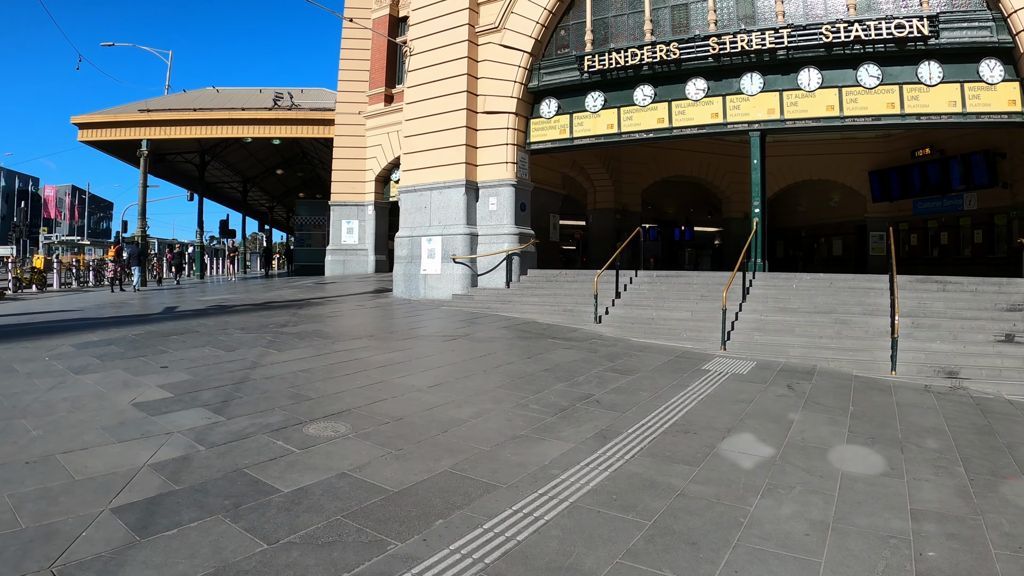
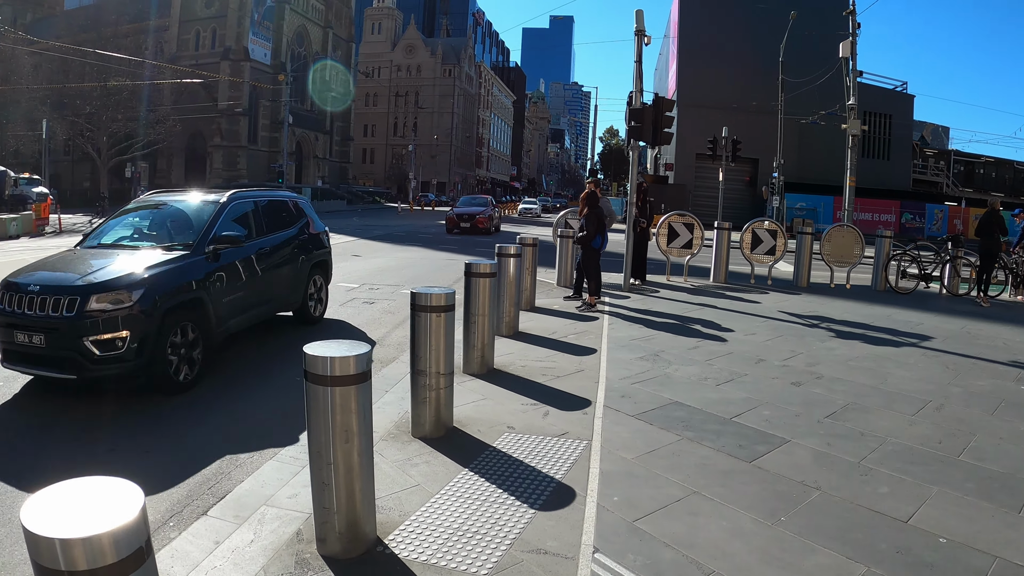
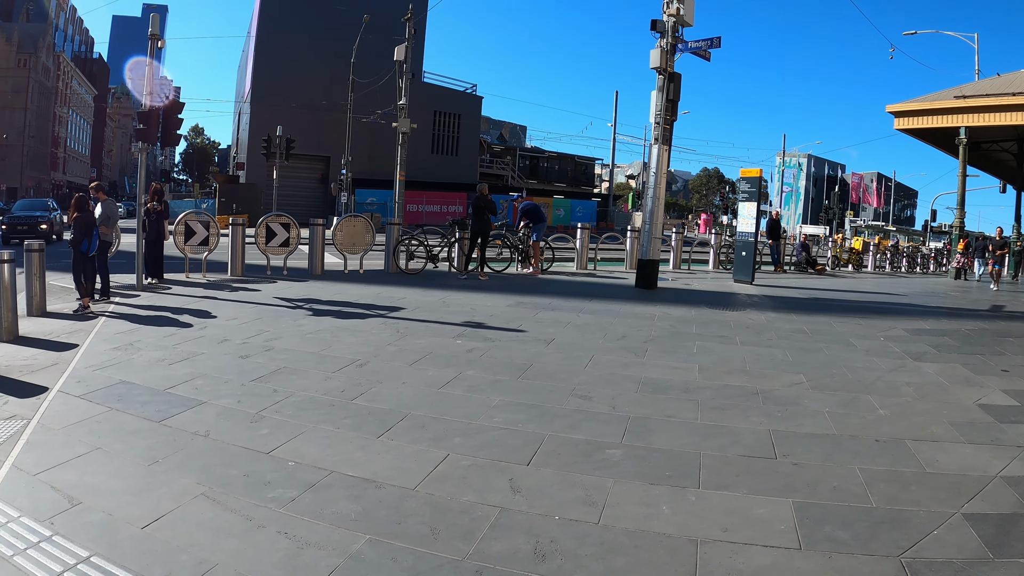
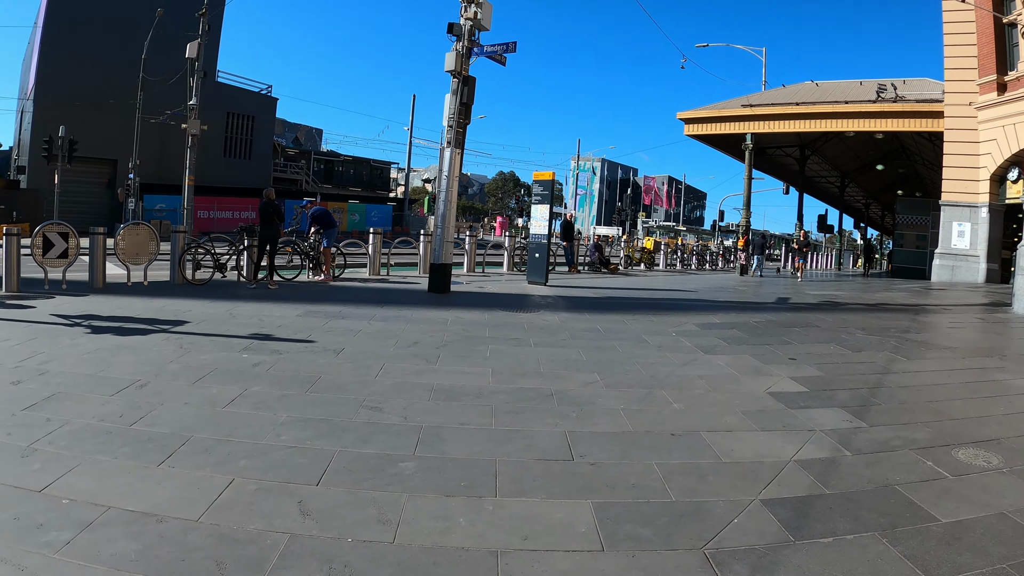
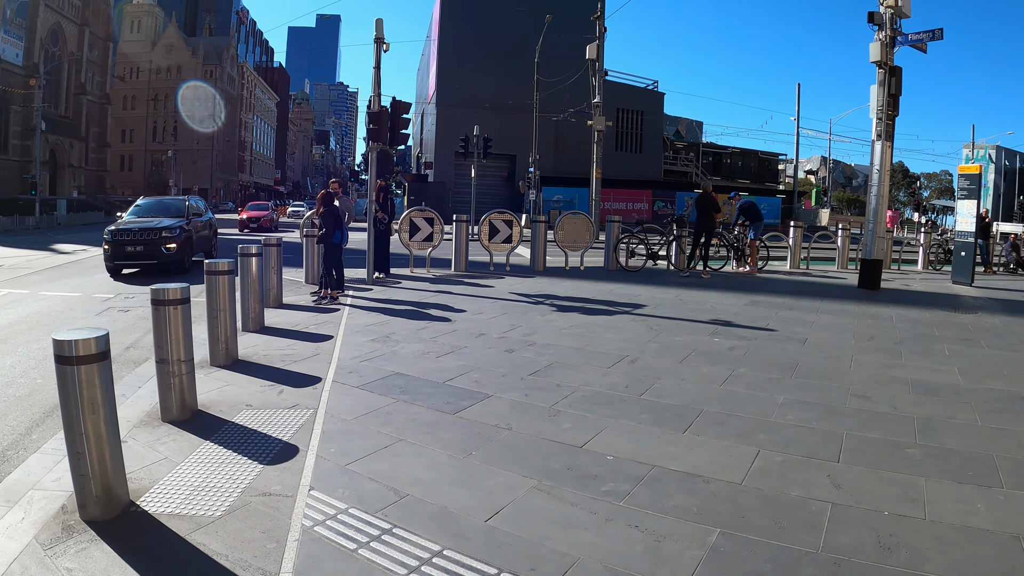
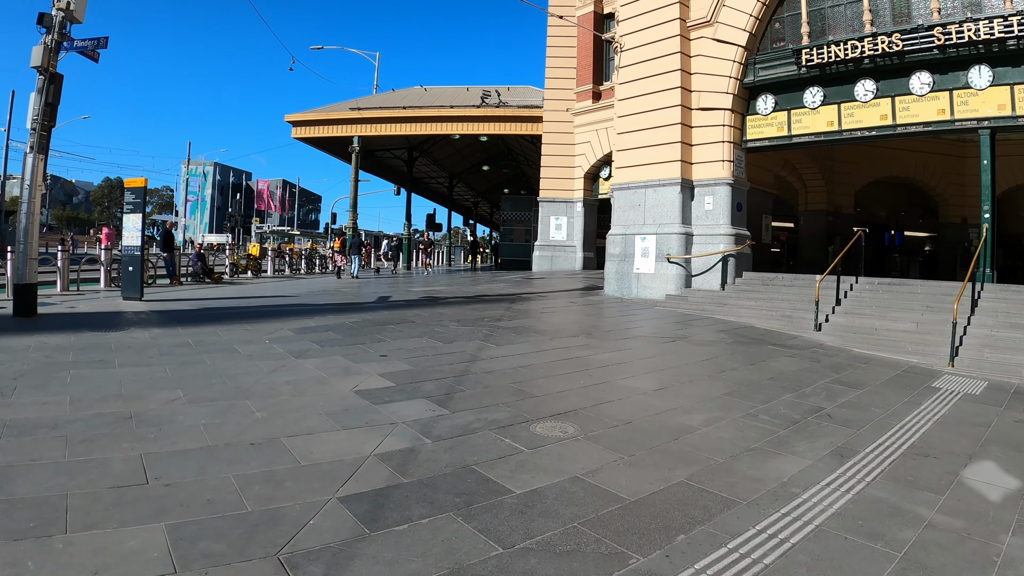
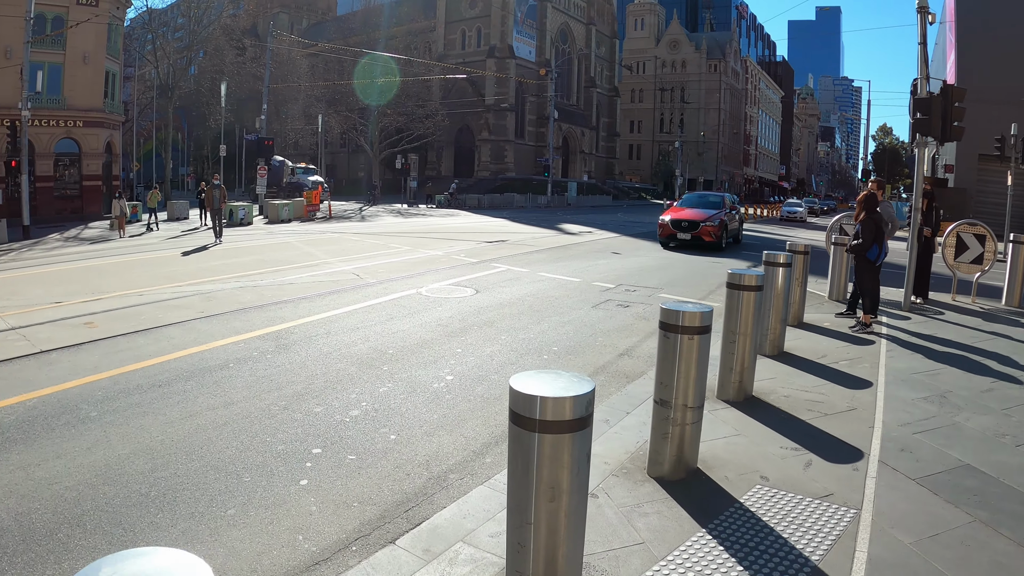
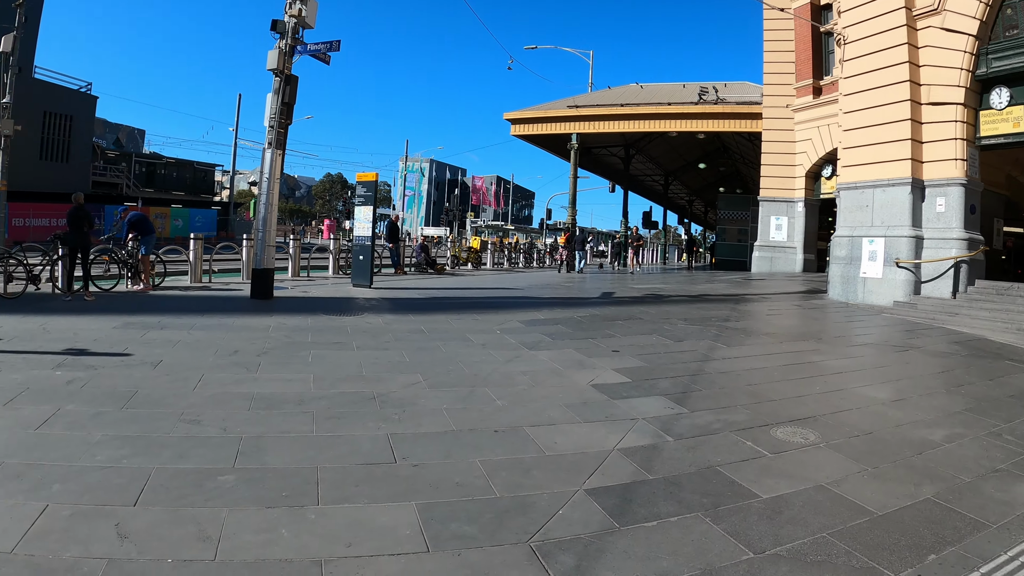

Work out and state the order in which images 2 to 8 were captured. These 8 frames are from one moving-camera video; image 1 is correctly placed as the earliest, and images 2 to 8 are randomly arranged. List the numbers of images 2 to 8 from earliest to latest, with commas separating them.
6, 8, 4, 3, 5, 2, 7
